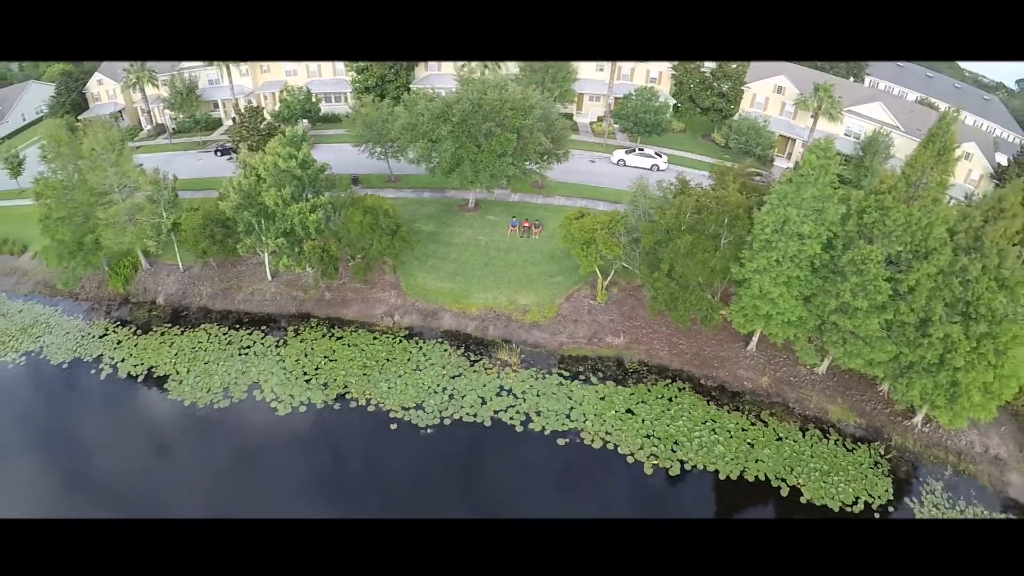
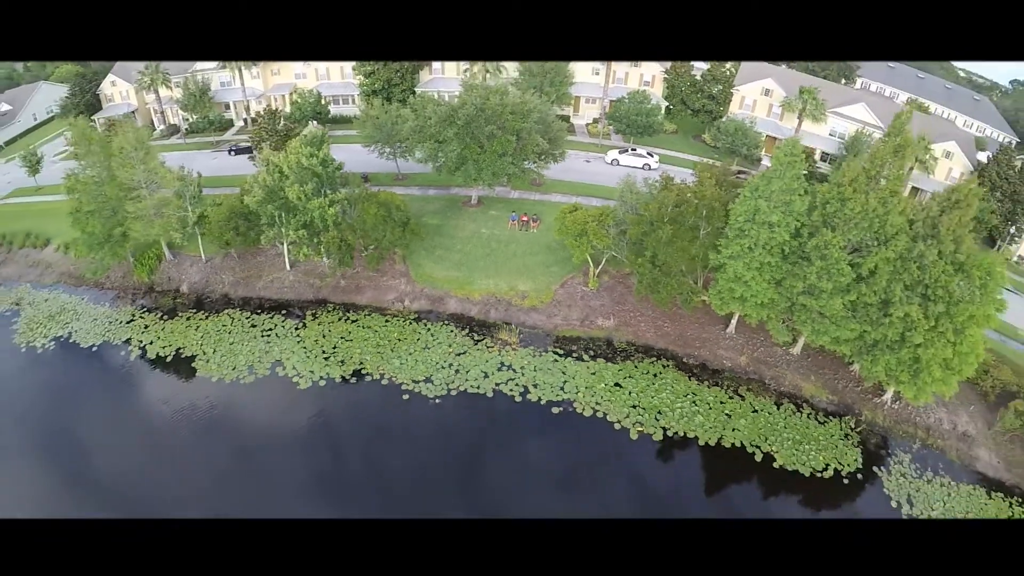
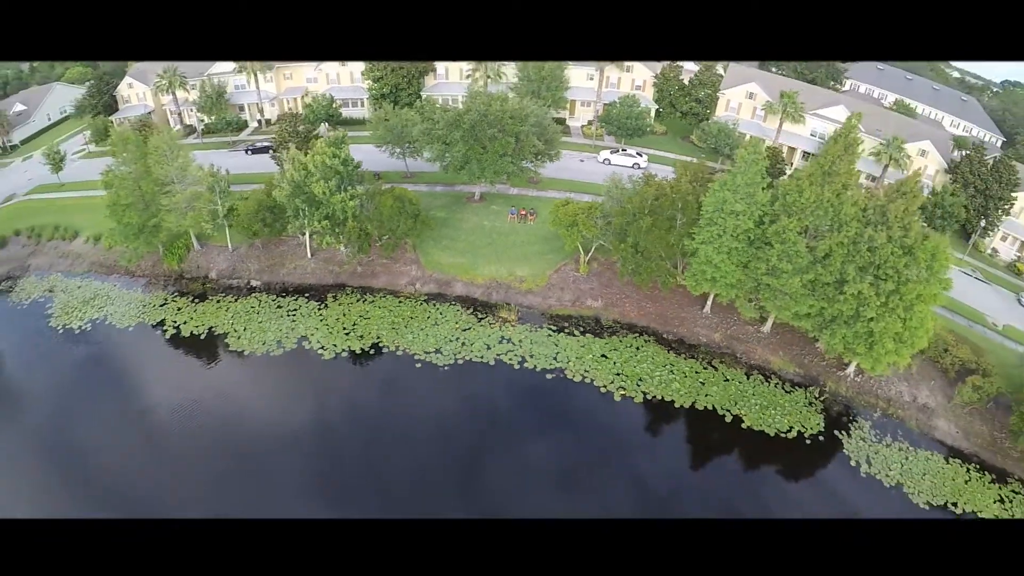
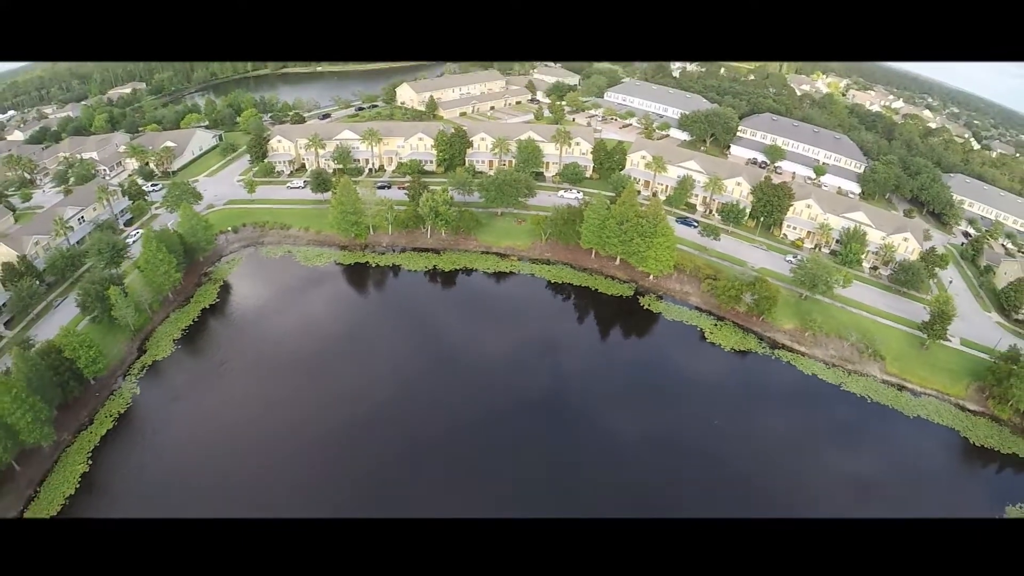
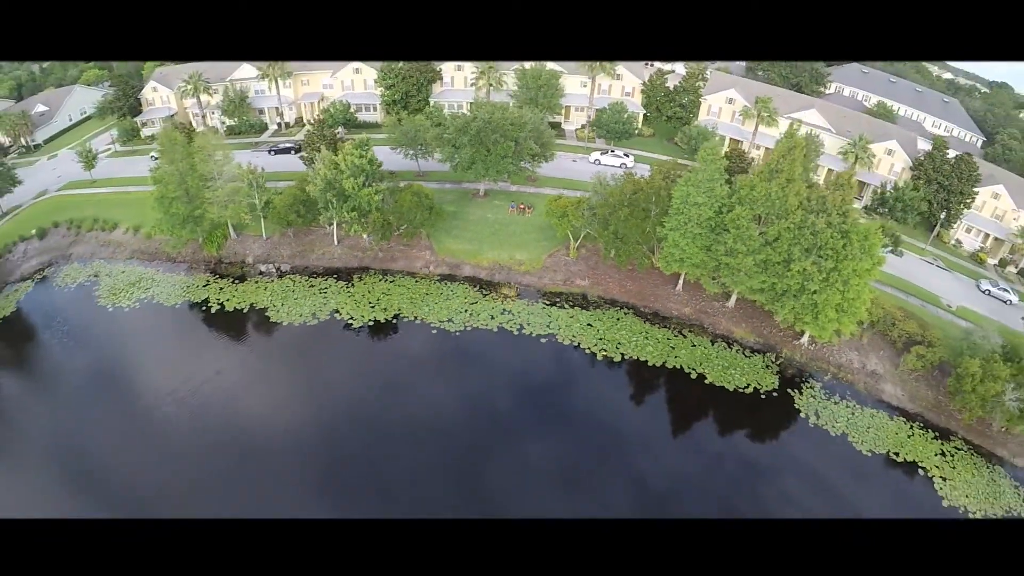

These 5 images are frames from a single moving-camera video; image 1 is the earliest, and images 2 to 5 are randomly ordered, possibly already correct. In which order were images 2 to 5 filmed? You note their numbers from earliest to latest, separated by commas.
2, 3, 5, 4
